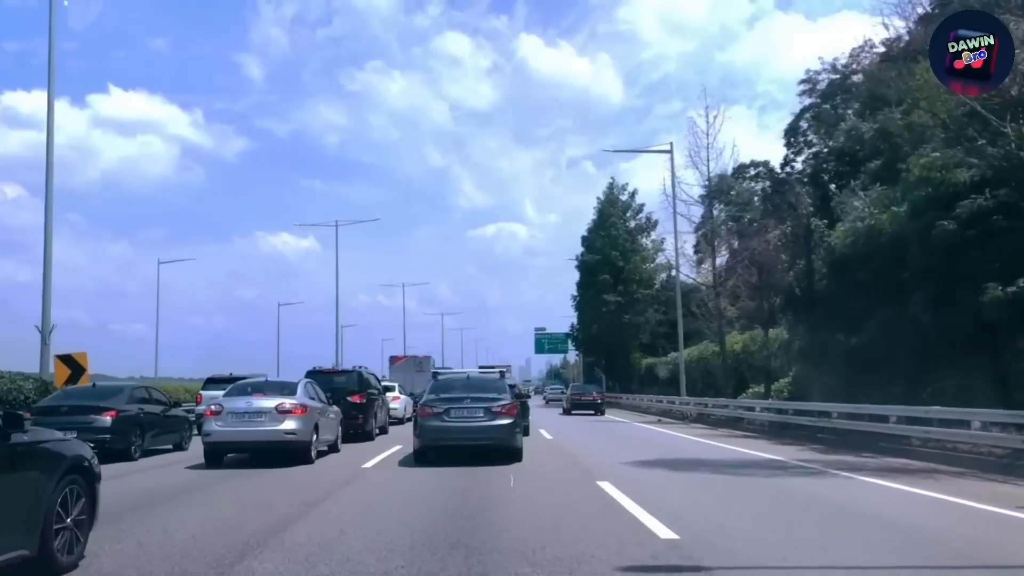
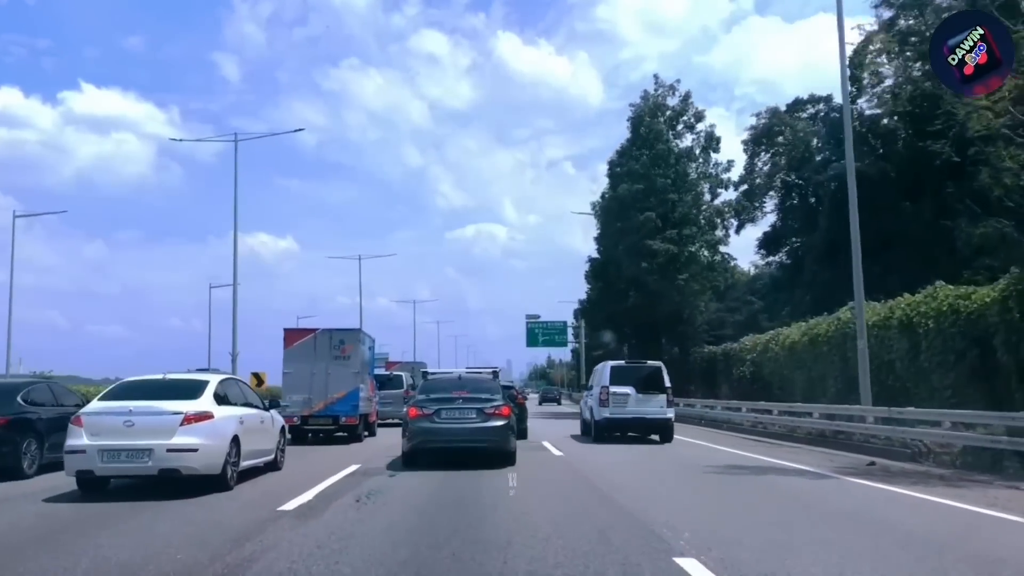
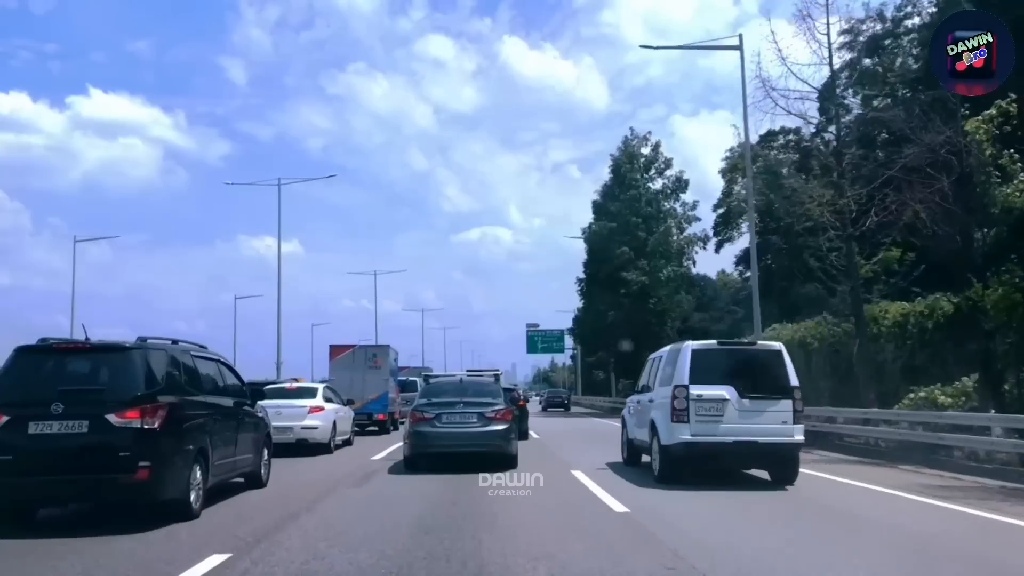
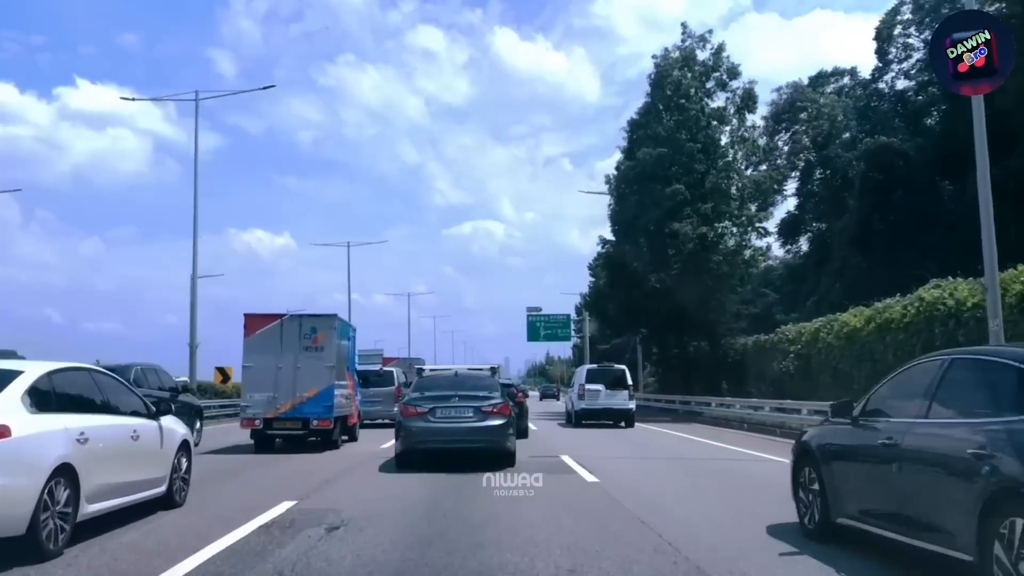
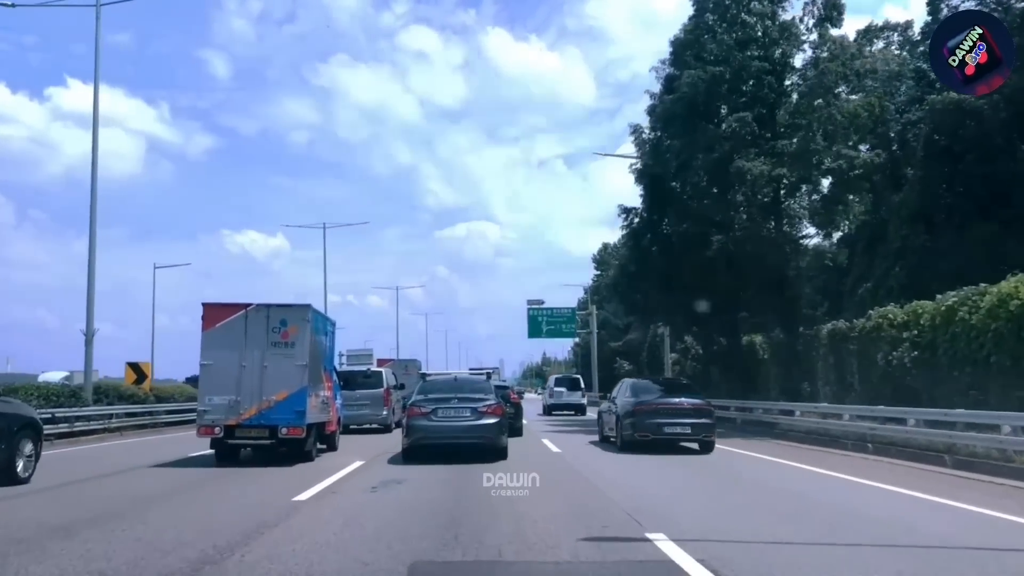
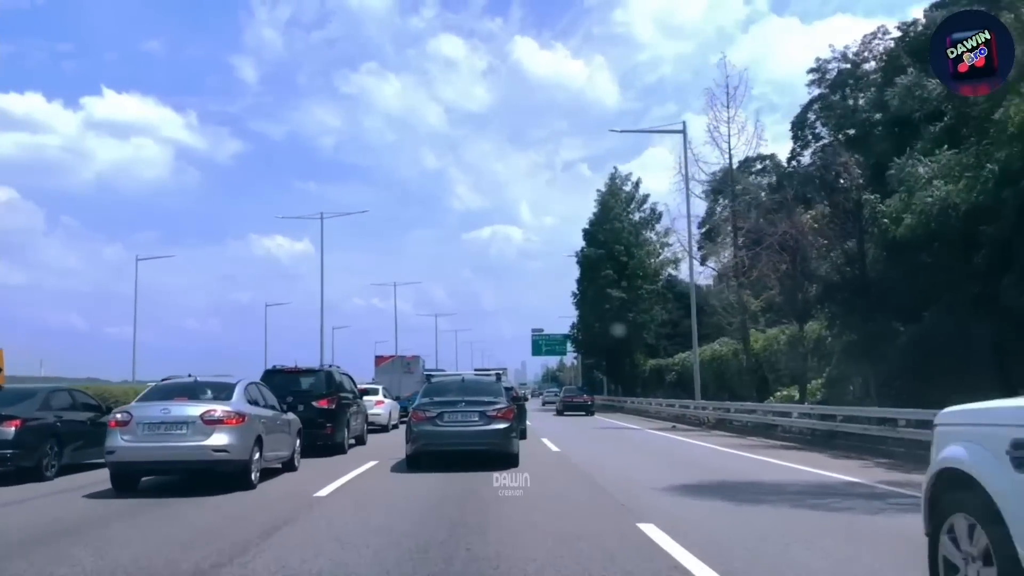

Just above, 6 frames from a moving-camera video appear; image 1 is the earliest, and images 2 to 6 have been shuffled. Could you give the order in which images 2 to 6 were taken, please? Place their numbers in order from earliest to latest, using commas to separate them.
6, 3, 2, 4, 5
